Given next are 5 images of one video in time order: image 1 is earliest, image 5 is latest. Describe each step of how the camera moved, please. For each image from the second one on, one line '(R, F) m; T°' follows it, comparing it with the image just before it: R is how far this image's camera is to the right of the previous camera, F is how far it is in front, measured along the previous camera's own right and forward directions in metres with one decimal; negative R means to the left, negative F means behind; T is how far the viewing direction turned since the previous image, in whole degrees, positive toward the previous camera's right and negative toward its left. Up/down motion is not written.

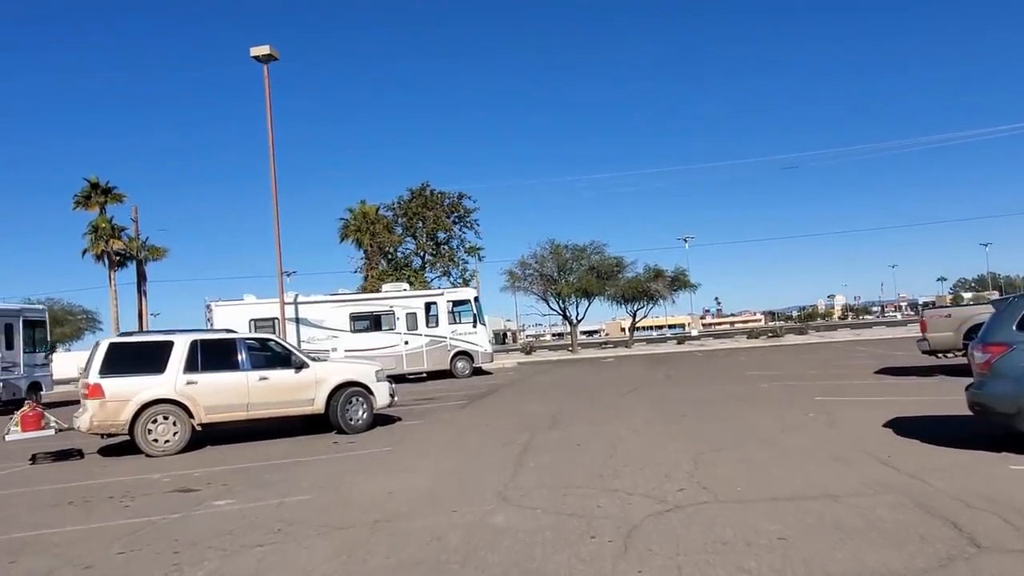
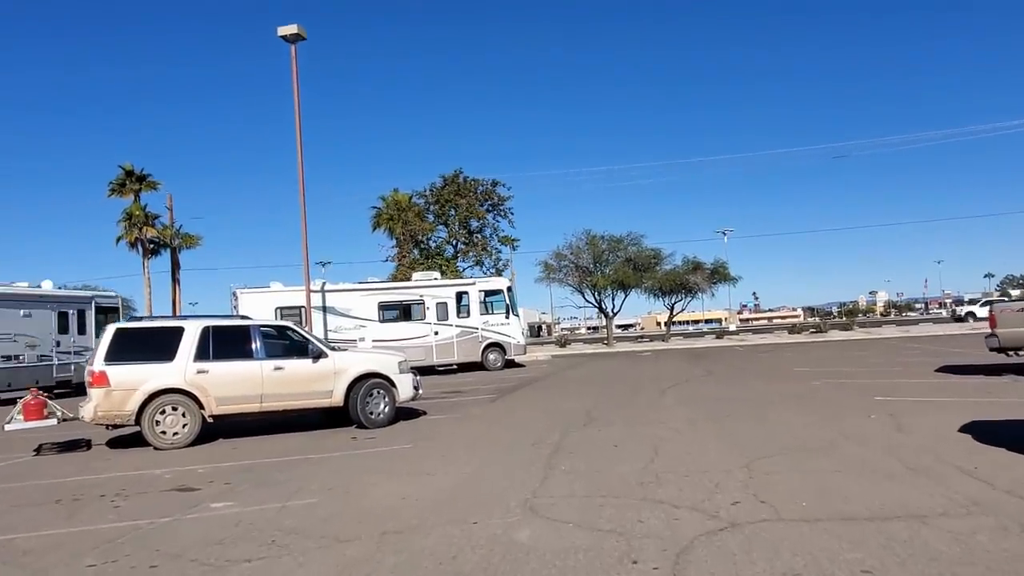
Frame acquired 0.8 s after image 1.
(0.0, +1.0) m; -2°
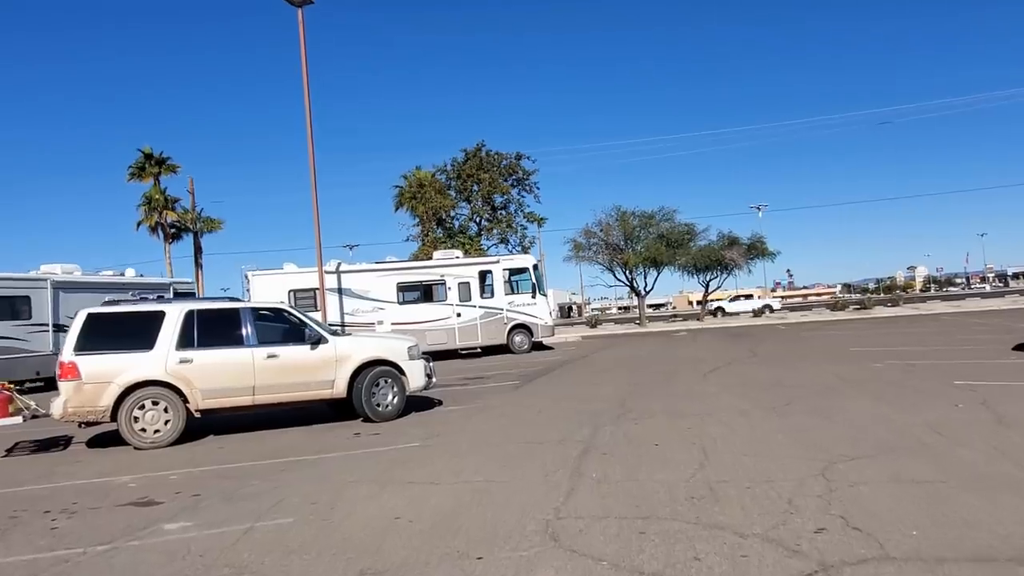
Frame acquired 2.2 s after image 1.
(+0.1, +1.6) m; -2°
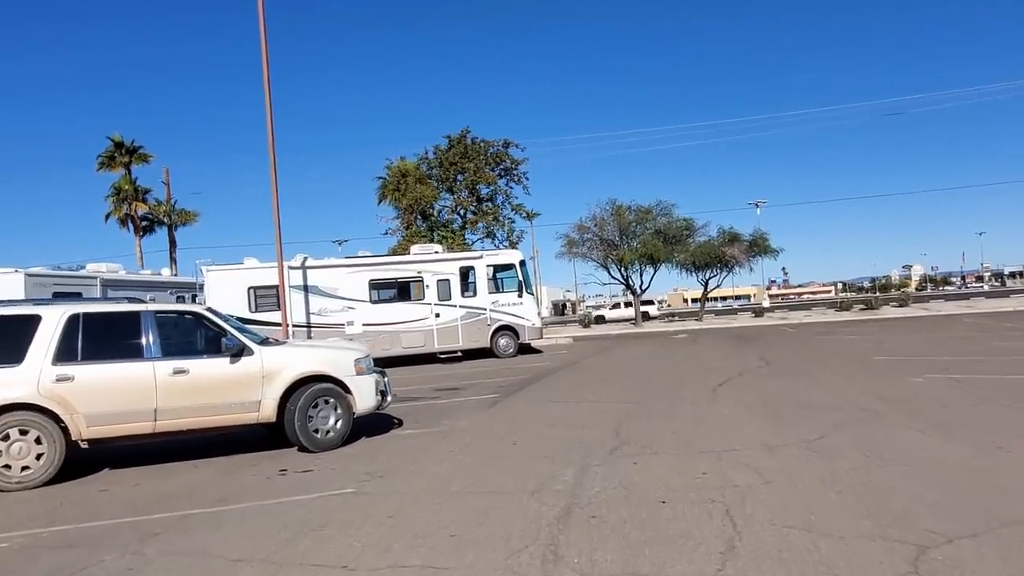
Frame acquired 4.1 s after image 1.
(+0.3, +2.3) m; 0°
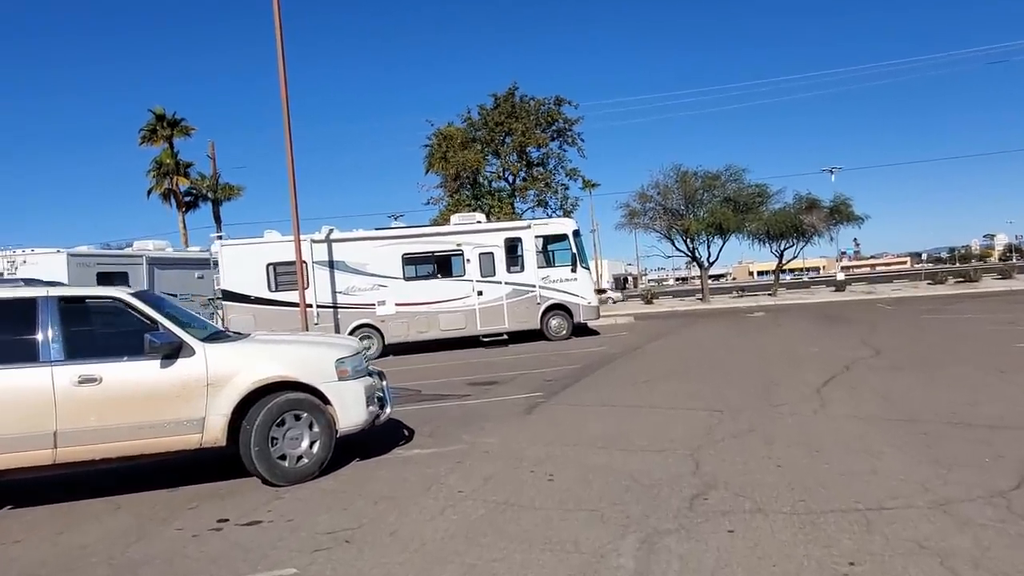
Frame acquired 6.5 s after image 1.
(+0.2, +2.8) m; -4°
